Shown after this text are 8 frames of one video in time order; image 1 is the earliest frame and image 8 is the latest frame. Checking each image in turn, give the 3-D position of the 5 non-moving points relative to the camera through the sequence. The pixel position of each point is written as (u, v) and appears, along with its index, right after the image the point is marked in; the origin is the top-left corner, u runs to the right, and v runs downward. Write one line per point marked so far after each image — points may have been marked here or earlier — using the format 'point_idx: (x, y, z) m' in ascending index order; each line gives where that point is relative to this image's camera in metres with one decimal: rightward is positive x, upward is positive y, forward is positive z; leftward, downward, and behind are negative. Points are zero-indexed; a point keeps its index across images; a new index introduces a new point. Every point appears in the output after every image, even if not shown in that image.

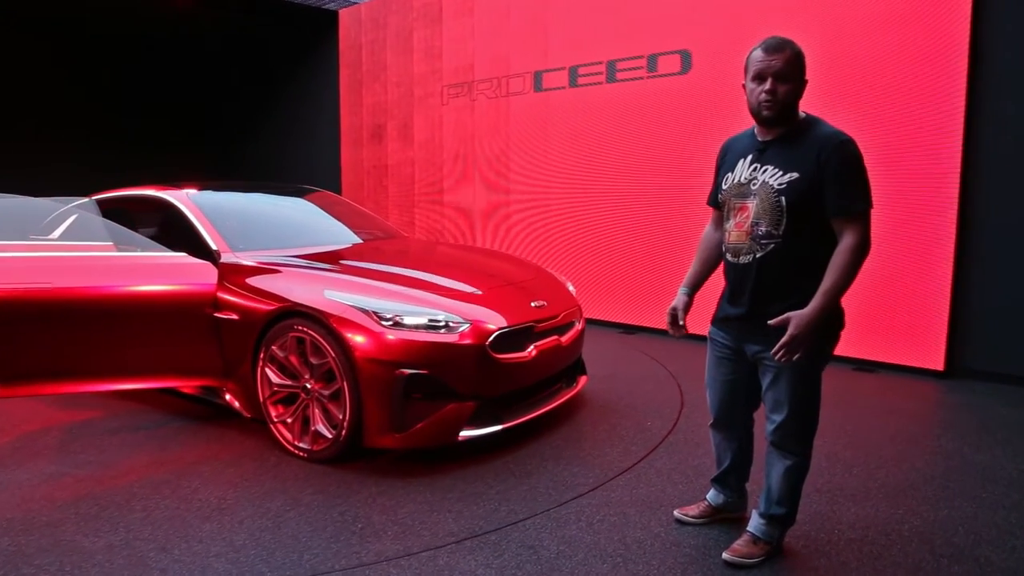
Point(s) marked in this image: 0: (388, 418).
0: (-0.5, -0.5, +3.0) m
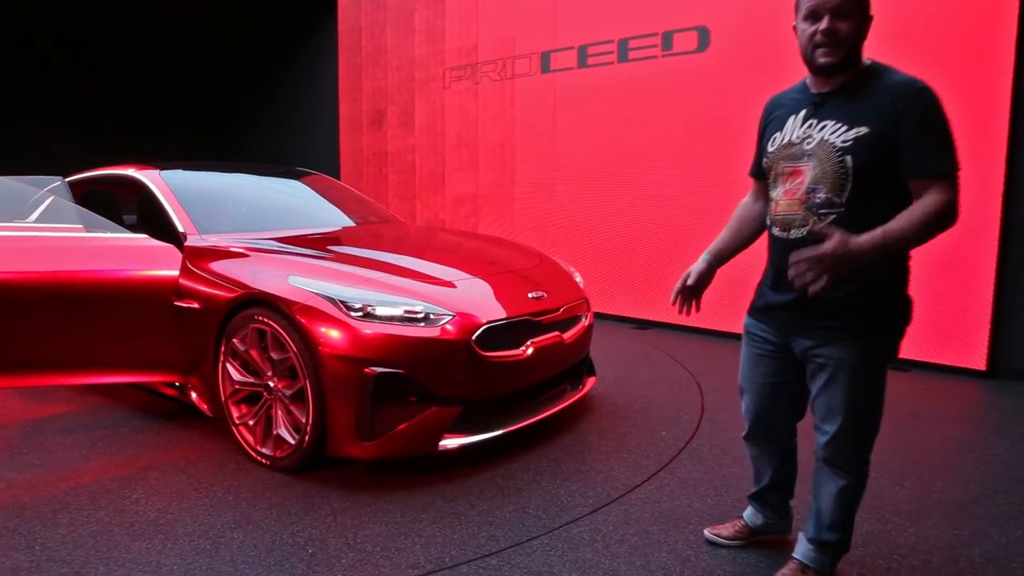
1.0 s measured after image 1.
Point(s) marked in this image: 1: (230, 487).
0: (-0.5, -0.5, +2.6) m
1: (-1.0, -0.7, +2.7) m
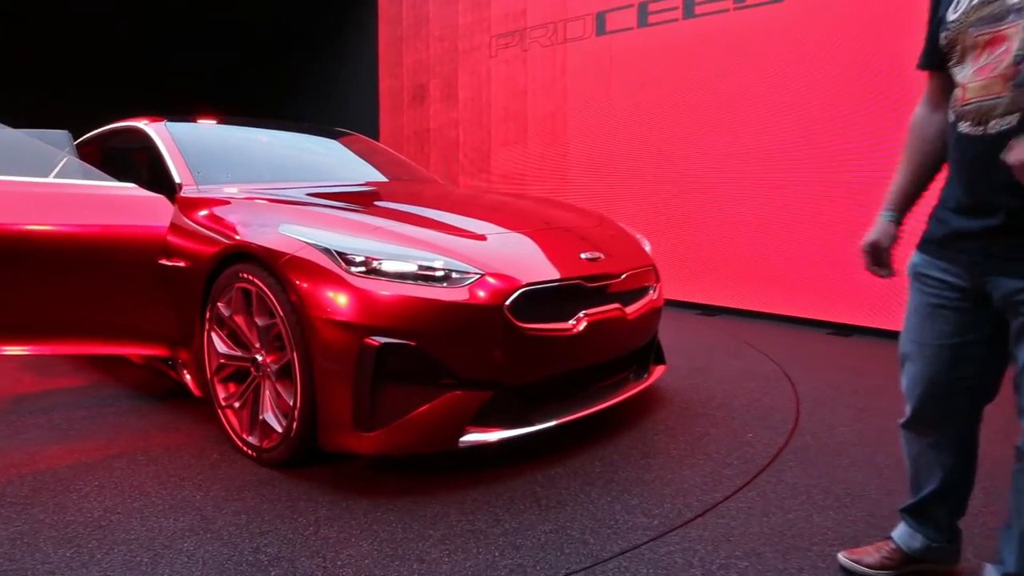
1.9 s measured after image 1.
0: (-0.4, -0.3, +2.0) m
1: (-0.9, -0.6, +2.2) m
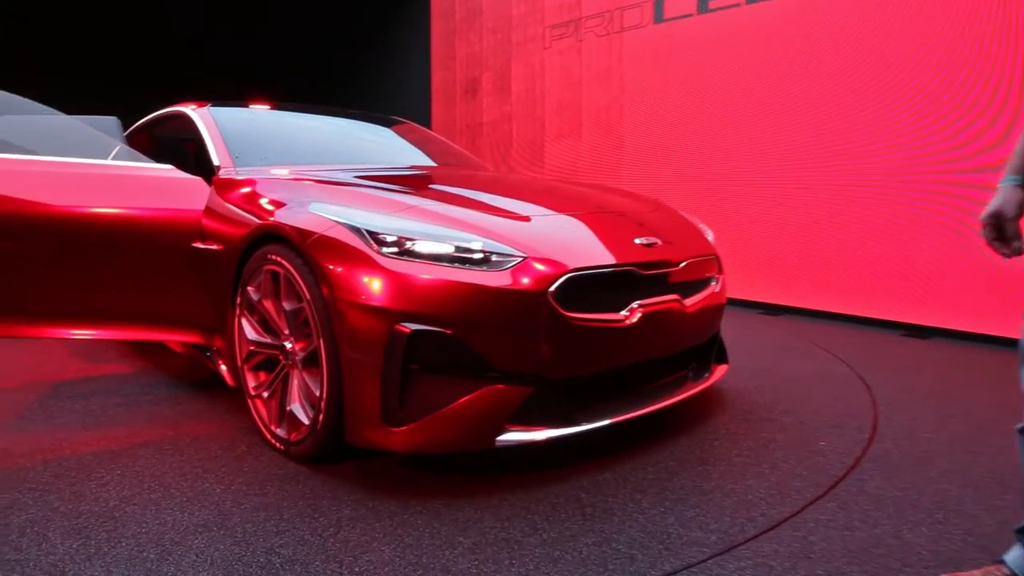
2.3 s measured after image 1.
0: (-0.3, -0.3, +1.9) m
1: (-0.8, -0.5, +2.1) m
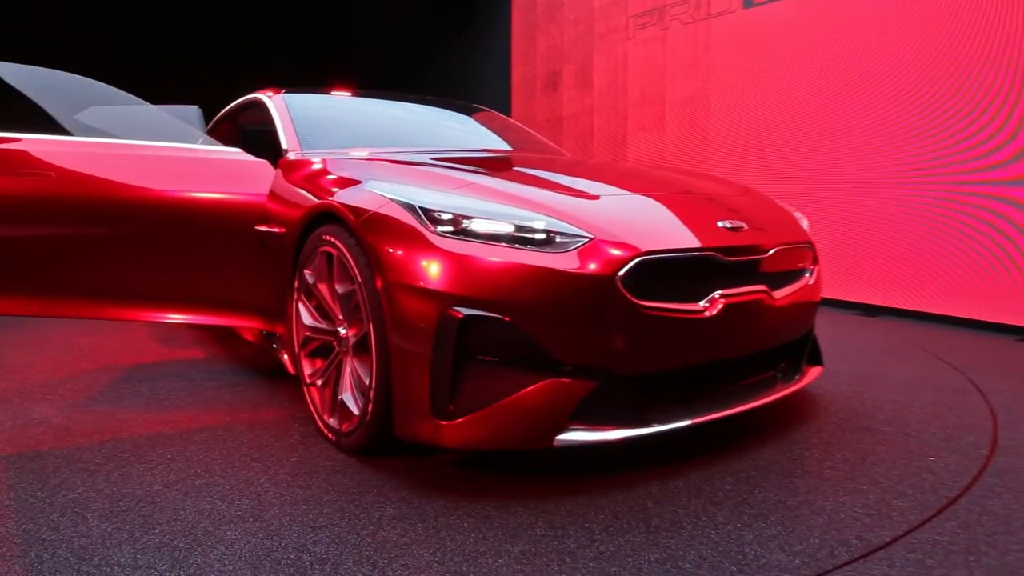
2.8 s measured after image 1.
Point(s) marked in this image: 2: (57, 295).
0: (-0.2, -0.2, +1.7) m
1: (-0.6, -0.5, +2.0) m
2: (-1.6, 0.0, +2.6) m
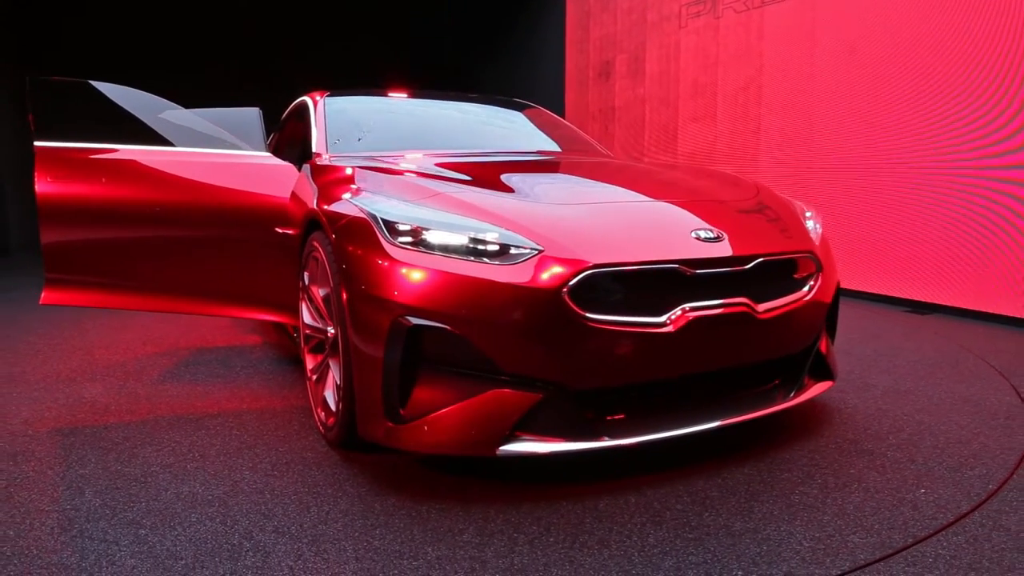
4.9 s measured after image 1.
0: (-0.3, -0.3, +1.8) m
1: (-0.7, -0.5, +2.2) m
2: (-1.6, 0.0, +2.9) m
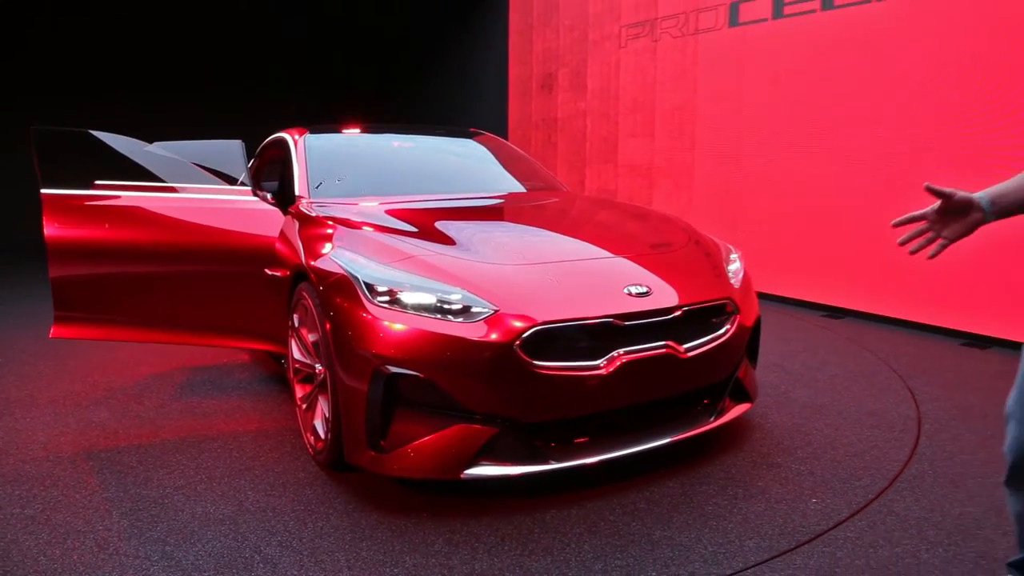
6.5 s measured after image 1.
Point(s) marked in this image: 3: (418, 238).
0: (-0.4, -0.4, +2.2) m
1: (-0.8, -0.6, +2.5) m
2: (-1.7, -0.1, +3.2) m
3: (-0.3, +0.2, +2.5) m
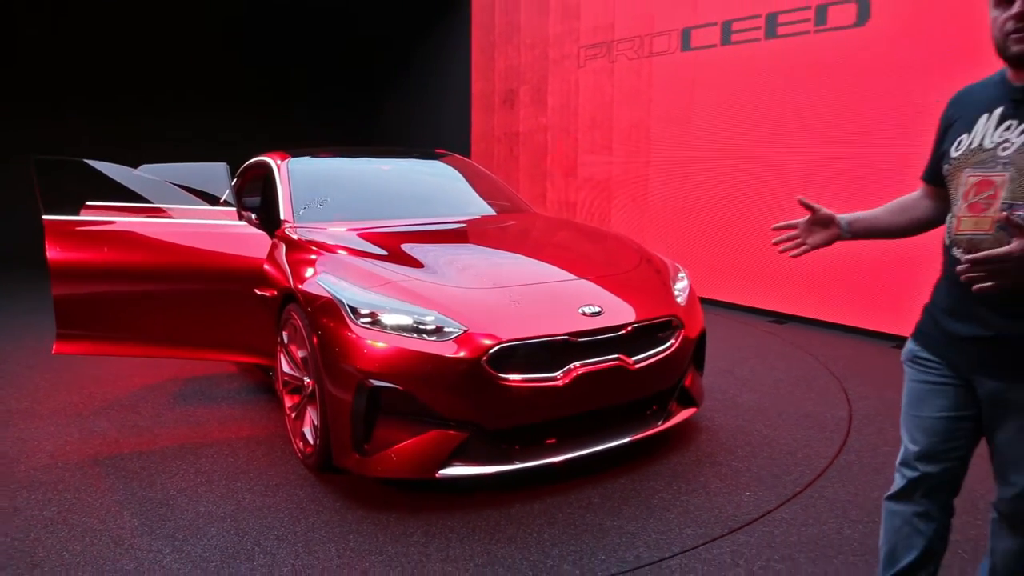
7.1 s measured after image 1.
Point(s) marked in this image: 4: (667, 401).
0: (-0.5, -0.5, +2.5) m
1: (-1.0, -0.7, +2.8) m
2: (-1.9, -0.2, +3.4) m
3: (-0.4, +0.1, +2.8) m
4: (+0.6, -0.5, +2.9) m
